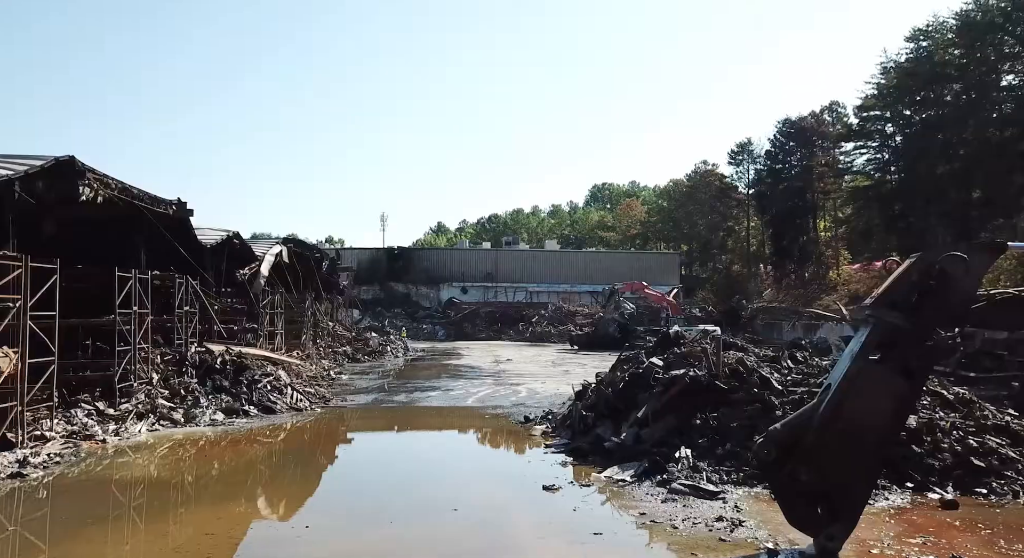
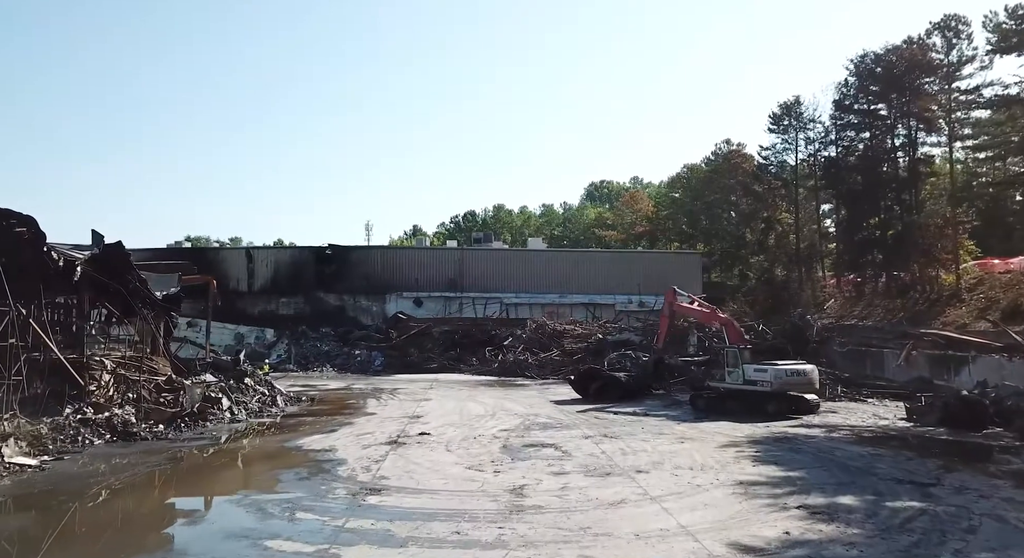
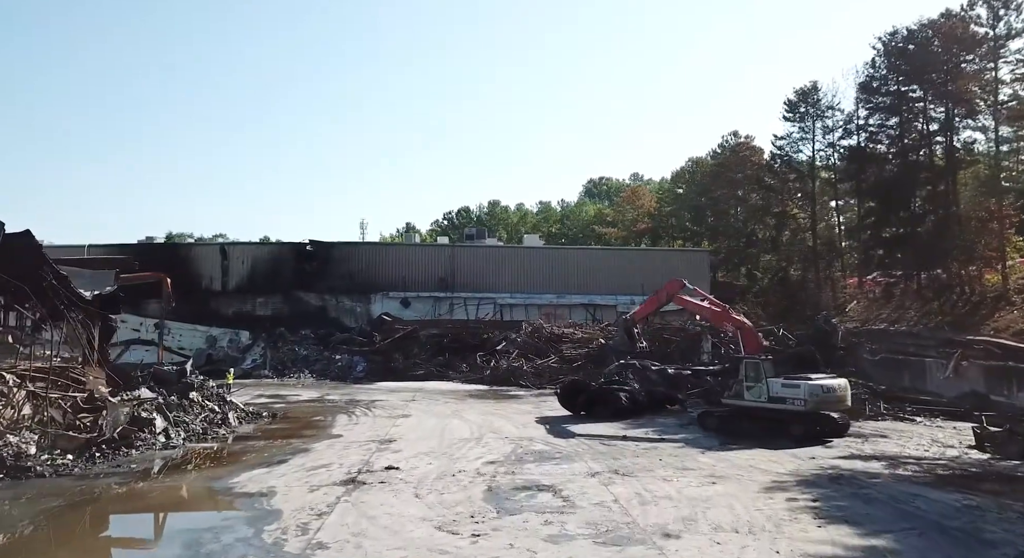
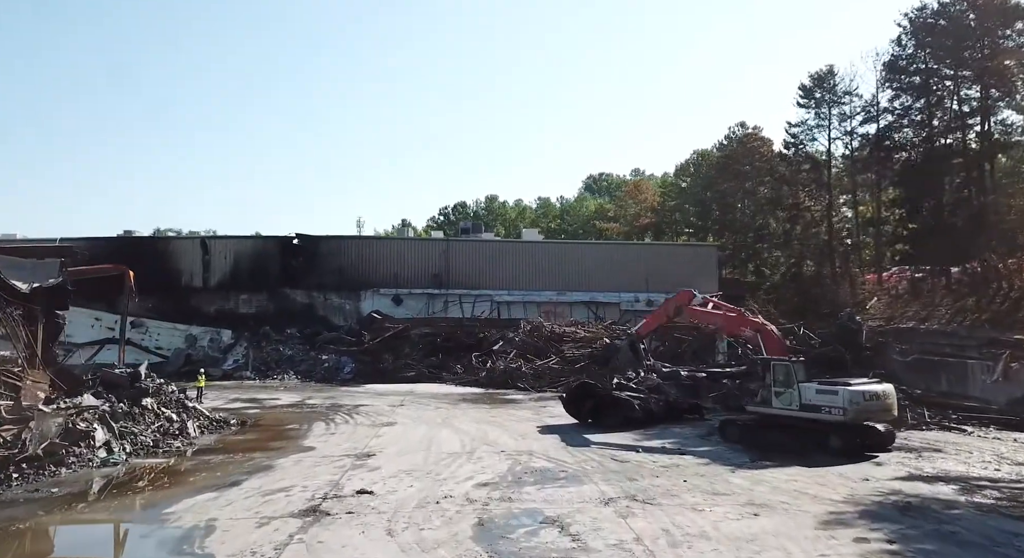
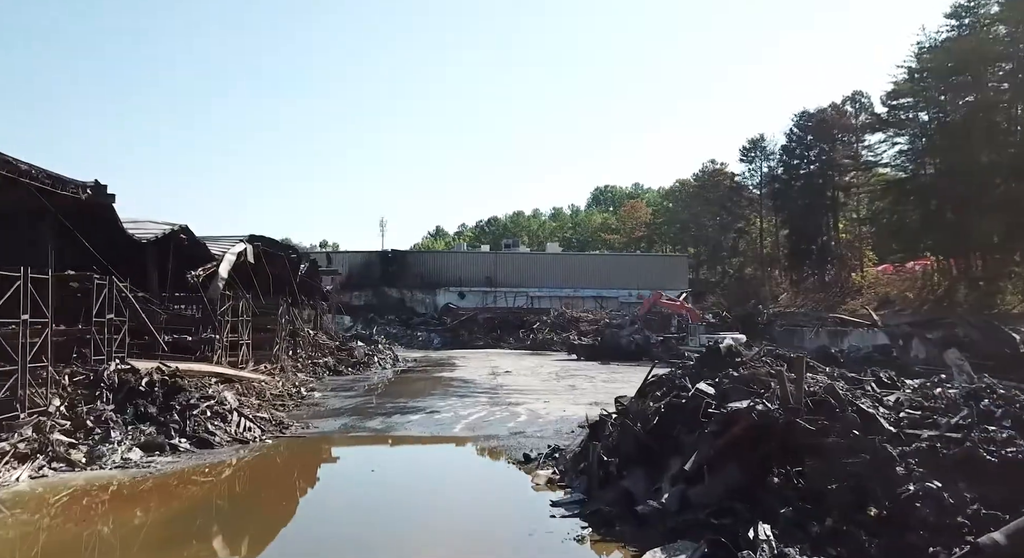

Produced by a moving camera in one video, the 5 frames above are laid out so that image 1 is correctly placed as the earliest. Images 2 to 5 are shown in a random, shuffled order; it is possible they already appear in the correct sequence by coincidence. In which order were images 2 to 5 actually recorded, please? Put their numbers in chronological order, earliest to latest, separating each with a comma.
5, 2, 3, 4
